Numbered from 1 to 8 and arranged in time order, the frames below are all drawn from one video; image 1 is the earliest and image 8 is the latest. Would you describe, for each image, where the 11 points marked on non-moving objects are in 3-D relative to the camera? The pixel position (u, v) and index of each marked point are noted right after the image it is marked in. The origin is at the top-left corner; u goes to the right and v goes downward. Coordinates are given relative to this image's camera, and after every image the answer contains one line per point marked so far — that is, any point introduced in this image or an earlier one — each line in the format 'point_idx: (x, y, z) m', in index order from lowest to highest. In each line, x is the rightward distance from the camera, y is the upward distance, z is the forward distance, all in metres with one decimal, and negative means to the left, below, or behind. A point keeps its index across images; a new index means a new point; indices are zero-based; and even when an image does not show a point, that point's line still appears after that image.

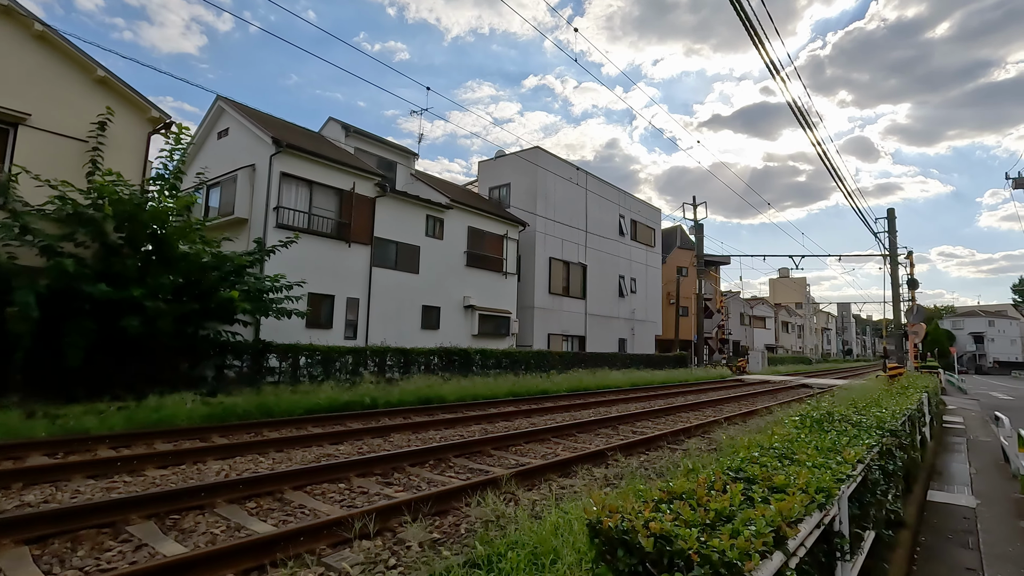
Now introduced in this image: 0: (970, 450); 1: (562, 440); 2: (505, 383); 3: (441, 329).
0: (+8.6, -3.1, +10.1) m
1: (+0.7, -2.2, +7.7) m
2: (-0.2, -2.5, +14.5) m
3: (-2.2, -1.3, +16.6) m
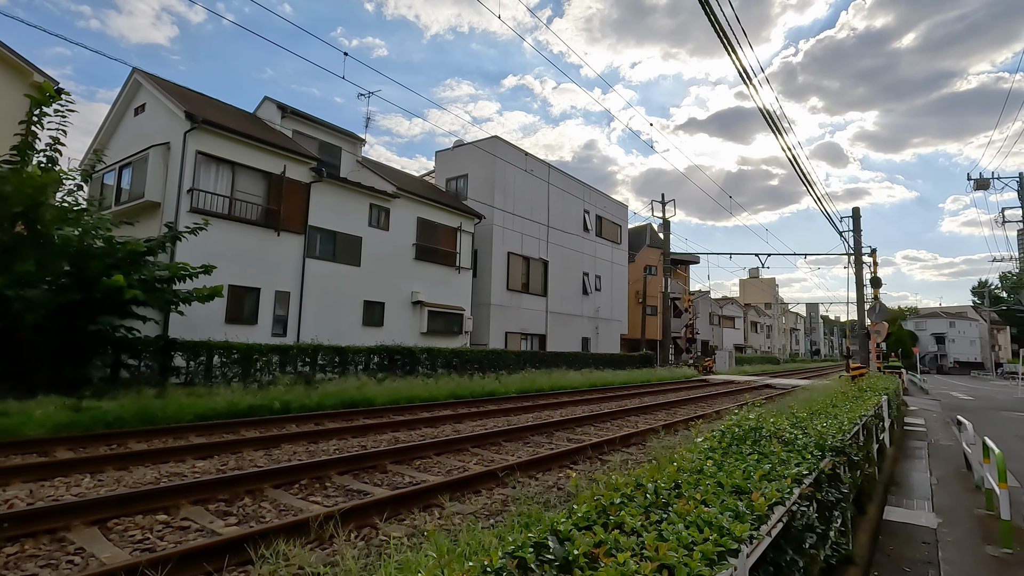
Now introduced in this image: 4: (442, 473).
0: (+7.4, -3.0, +9.5) m
1: (-0.4, -2.0, +6.8) m
2: (-1.6, -2.4, +13.5) m
3: (-3.6, -1.1, +15.5) m
4: (-0.7, -2.0, +5.7) m
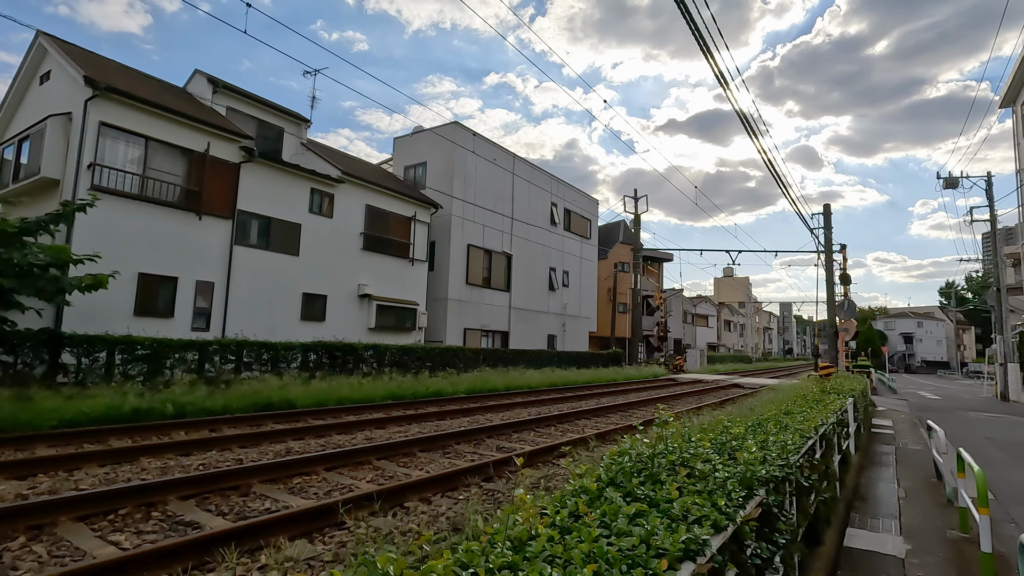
0: (+6.3, -2.9, +8.8) m
1: (-1.4, -1.9, +5.8) m
2: (-2.8, -2.2, +12.5) m
3: (-4.9, -0.9, +14.4) m
4: (-1.7, -1.8, +4.7) m
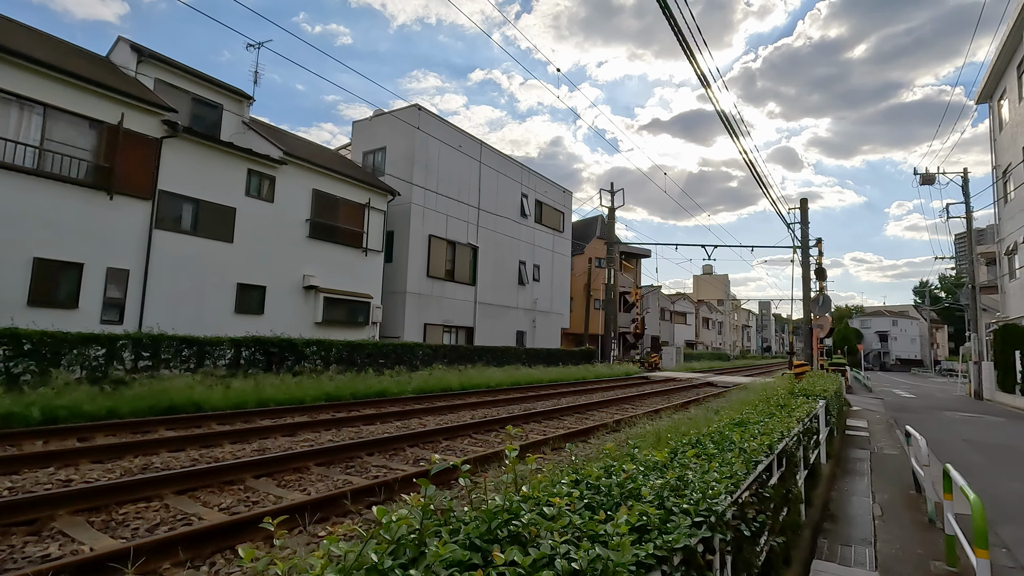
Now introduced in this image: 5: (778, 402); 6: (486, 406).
0: (+5.4, -2.7, +8.0) m
1: (-2.2, -1.7, +4.7) m
2: (-3.8, -2.0, +11.4) m
3: (-6.0, -0.6, +13.2) m
4: (-2.5, -1.6, +3.6) m
5: (+2.9, -1.3, +6.0) m
6: (-0.5, -2.4, +11.0) m
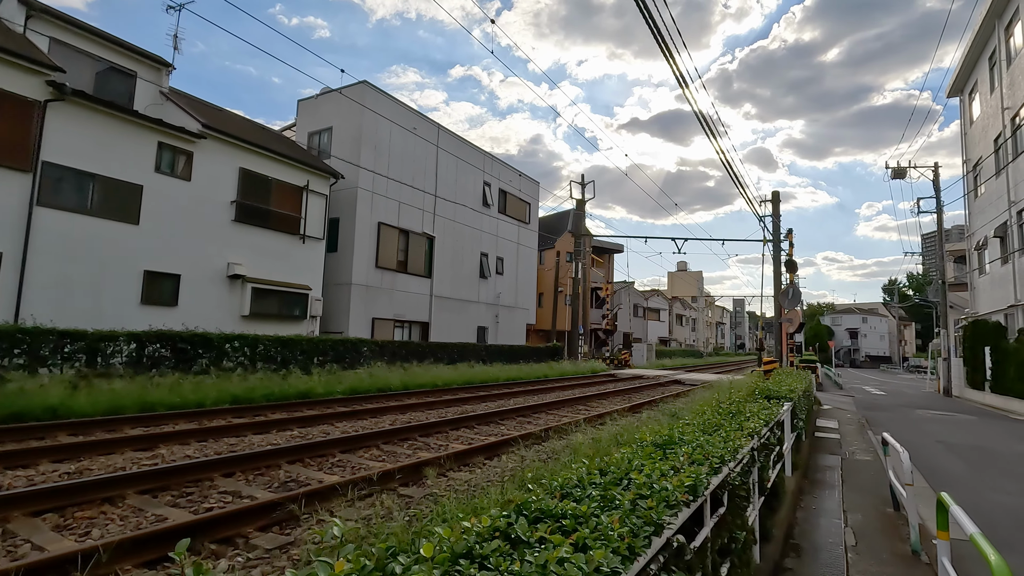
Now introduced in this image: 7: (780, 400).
0: (+4.3, -2.5, +7.0) m
1: (-3.1, -1.5, +3.4) m
2: (-5.0, -1.7, +10.1) m
3: (-7.2, -0.4, +11.8) m
4: (-3.3, -1.4, +2.3) m
5: (+2.0, -1.1, +4.9) m
6: (-1.7, -2.2, +9.8) m
7: (+3.4, -1.4, +6.8) m
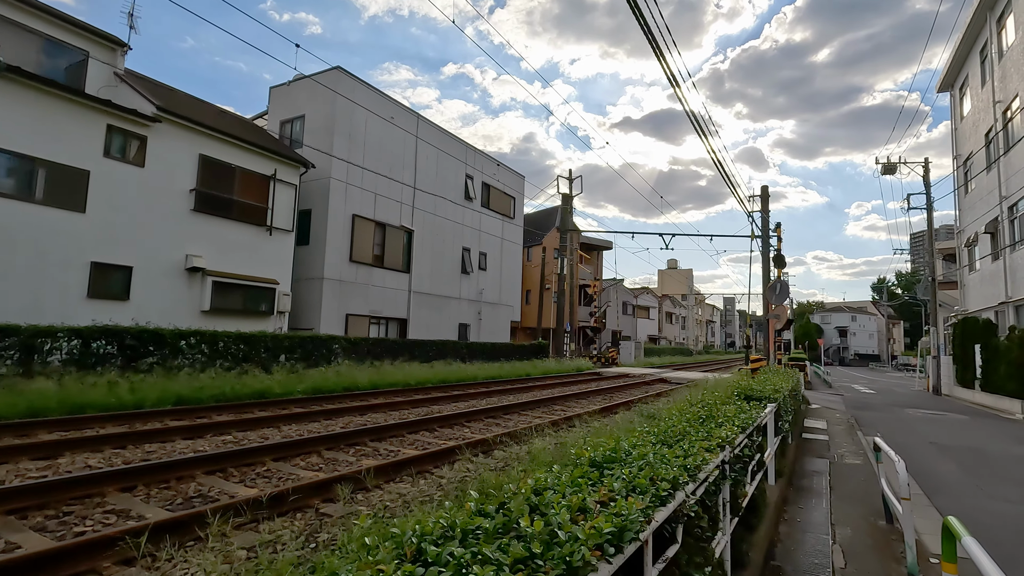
0: (+3.9, -2.4, +6.5) m
1: (-3.5, -1.4, +2.8) m
2: (-5.5, -1.6, +9.4) m
3: (-7.8, -0.2, +11.1) m
4: (-3.7, -1.3, +1.7) m
5: (+1.5, -1.0, +4.3) m
6: (-2.2, -2.1, +9.2) m
7: (+2.9, -1.3, +6.2) m
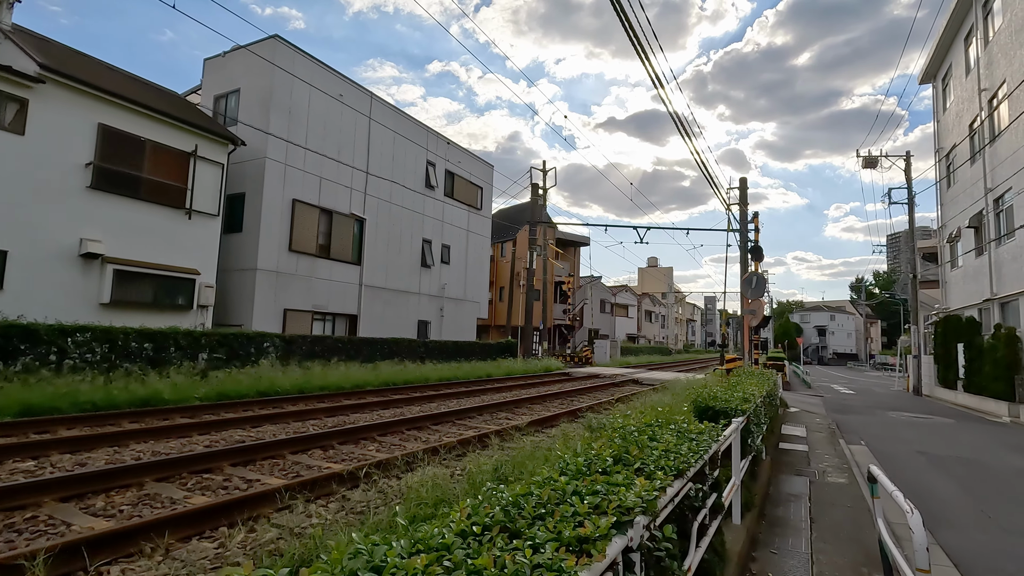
0: (+2.9, -2.3, +5.2) m
1: (-4.3, -1.2, +1.3) m
2: (-6.5, -1.4, +7.8) m
3: (-8.8, 0.0, +9.5) m
4: (-4.5, -1.2, +0.2) m
5: (+0.7, -0.8, +3.0) m
6: (-3.2, -1.9, +7.7) m
7: (+2.0, -1.1, +4.9) m
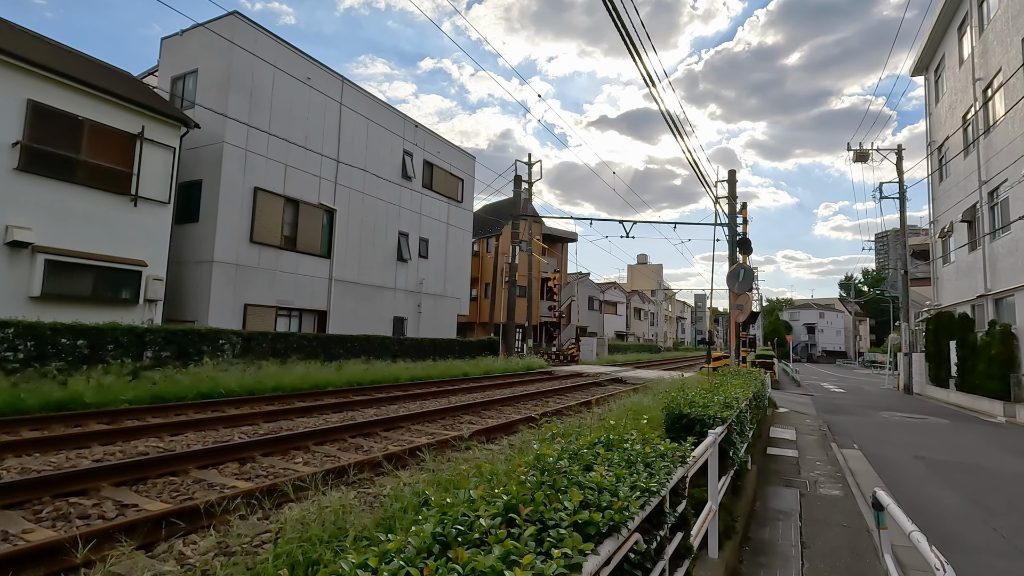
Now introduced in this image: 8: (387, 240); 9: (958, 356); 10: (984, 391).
0: (+2.4, -2.2, +4.4) m
1: (-4.8, -1.1, +0.4) m
2: (-7.0, -1.3, +6.9) m
3: (-9.4, +0.1, +8.5) m
4: (-4.9, -1.1, -0.7) m
5: (+0.2, -0.7, +2.2) m
6: (-3.7, -1.7, +6.9) m
7: (+1.5, -1.0, +4.1) m
8: (-4.3, +1.7, +18.8) m
9: (+16.0, -2.4, +19.4) m
10: (+14.9, -3.2, +17.0) m
